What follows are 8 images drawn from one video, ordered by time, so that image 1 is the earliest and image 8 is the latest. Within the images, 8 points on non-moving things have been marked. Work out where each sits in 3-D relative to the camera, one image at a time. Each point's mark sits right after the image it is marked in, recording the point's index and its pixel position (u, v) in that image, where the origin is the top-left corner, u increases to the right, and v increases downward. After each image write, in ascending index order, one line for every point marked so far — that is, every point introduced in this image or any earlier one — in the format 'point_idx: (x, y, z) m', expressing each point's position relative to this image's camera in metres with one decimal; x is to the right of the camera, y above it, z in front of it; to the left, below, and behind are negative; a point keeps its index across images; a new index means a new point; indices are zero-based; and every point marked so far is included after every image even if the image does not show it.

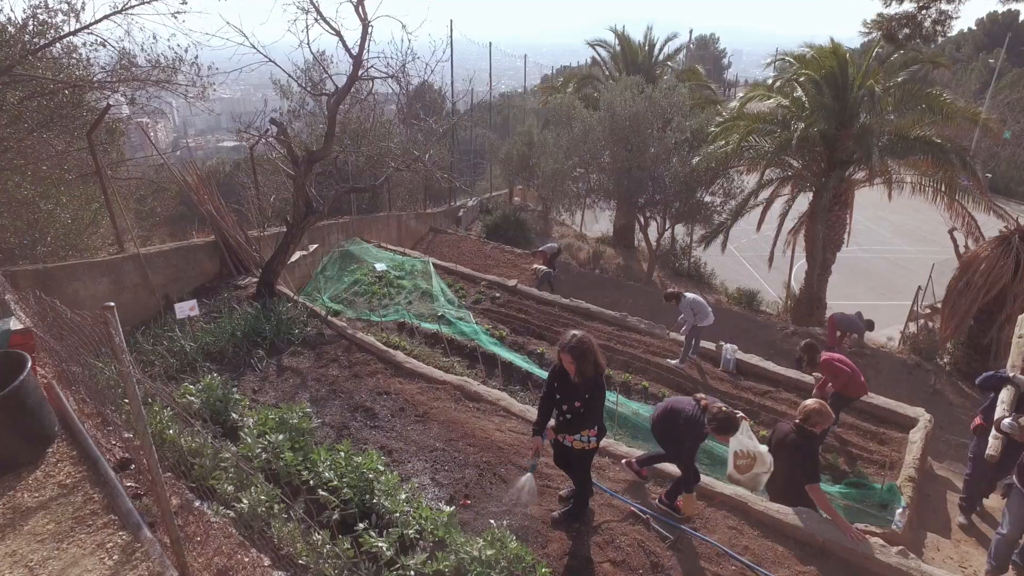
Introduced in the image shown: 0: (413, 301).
0: (-1.5, -0.2, +10.1) m
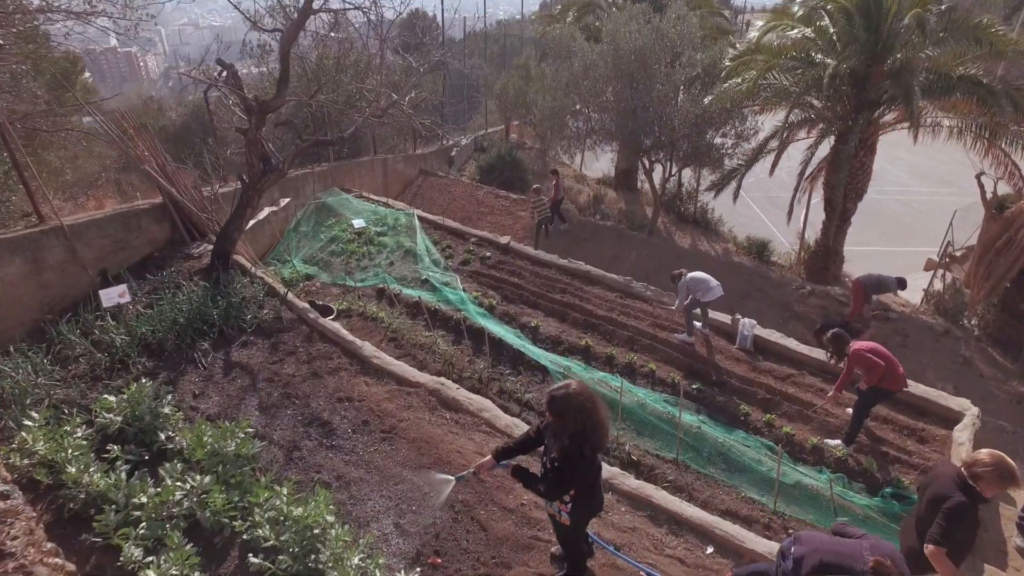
0: (-1.6, +0.4, +9.2) m
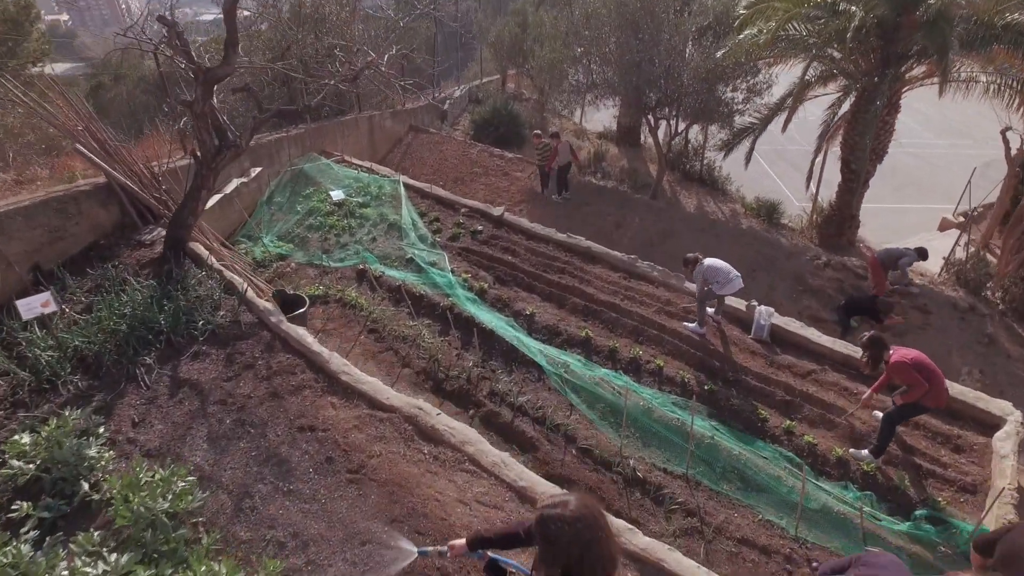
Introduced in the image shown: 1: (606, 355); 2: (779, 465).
0: (-1.7, +0.6, +8.4) m
1: (+0.9, -0.6, +6.3) m
2: (+2.0, -1.4, +5.1) m
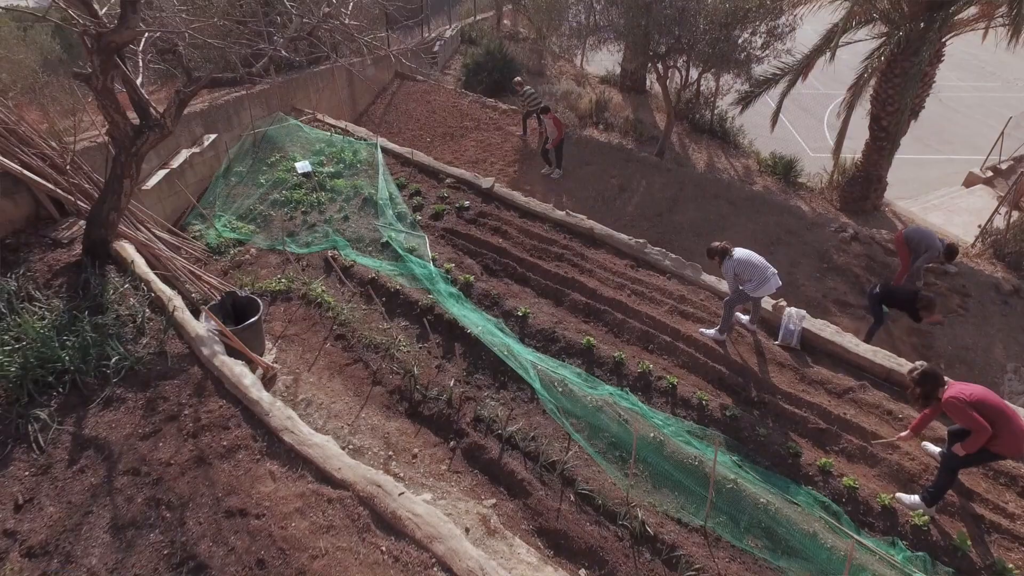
0: (-1.8, +0.8, +7.4) m
1: (+0.8, -0.7, +5.5) m
2: (+2.0, -1.5, +4.3) m
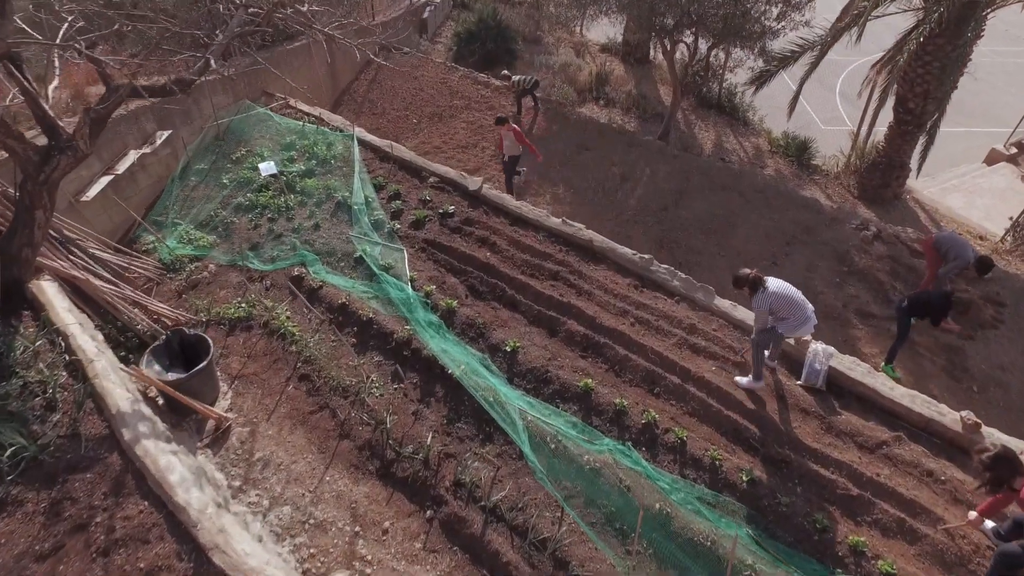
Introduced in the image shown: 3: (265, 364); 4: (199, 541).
0: (-1.9, +0.6, +6.6) m
1: (+0.7, -0.9, +4.8) m
2: (+1.9, -1.8, +3.7) m
3: (-1.9, -0.6, +5.3) m
4: (-1.4, -1.1, +3.1) m
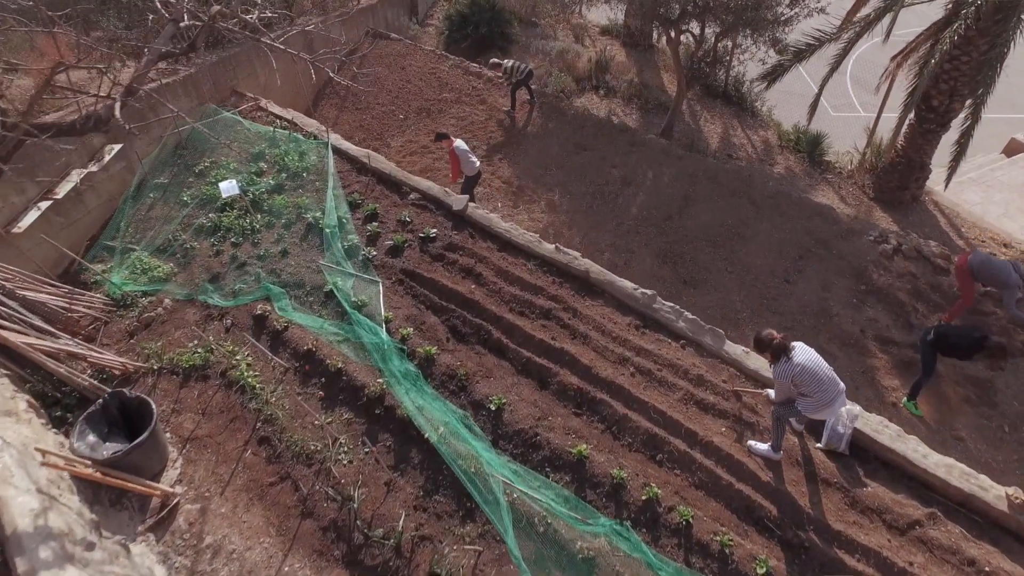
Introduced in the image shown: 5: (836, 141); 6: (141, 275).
0: (-2.0, +0.4, +6.0) m
1: (+0.6, -1.3, +4.3) m
2: (+1.8, -2.2, +3.2) m
3: (-2.0, -0.9, +4.7) m
4: (-1.5, -1.6, +2.5) m
5: (+5.8, +2.6, +11.9) m
6: (-3.2, +0.1, +5.7) m
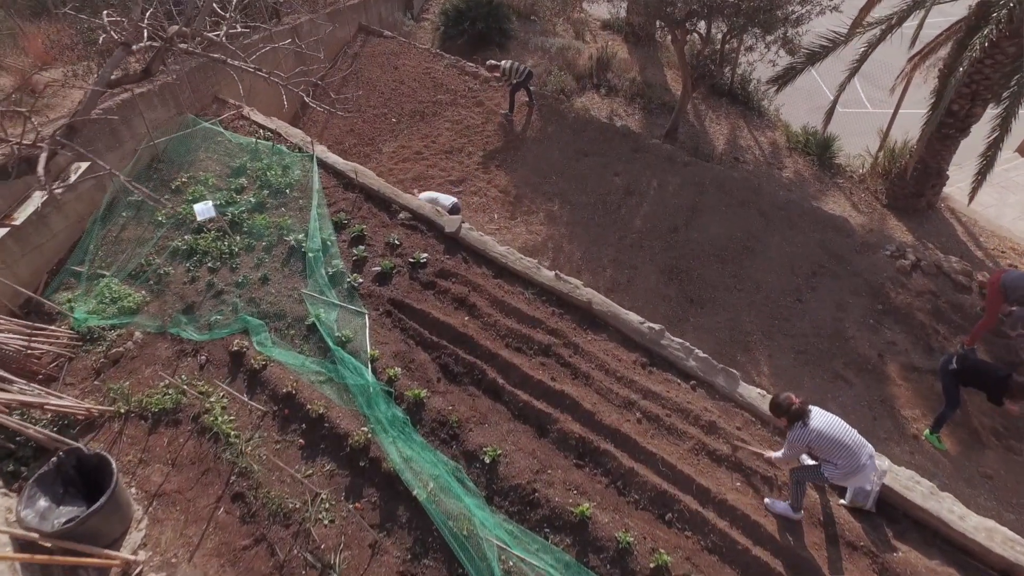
0: (-2.0, +0.1, +5.6) m
1: (+0.6, -1.6, +3.9) m
2: (+1.7, -2.5, +2.9) m
3: (-2.1, -1.2, +4.3) m
4: (-1.5, -1.9, +2.1) m
5: (+5.7, +2.5, +11.5) m
6: (-3.2, -0.1, +5.3) m
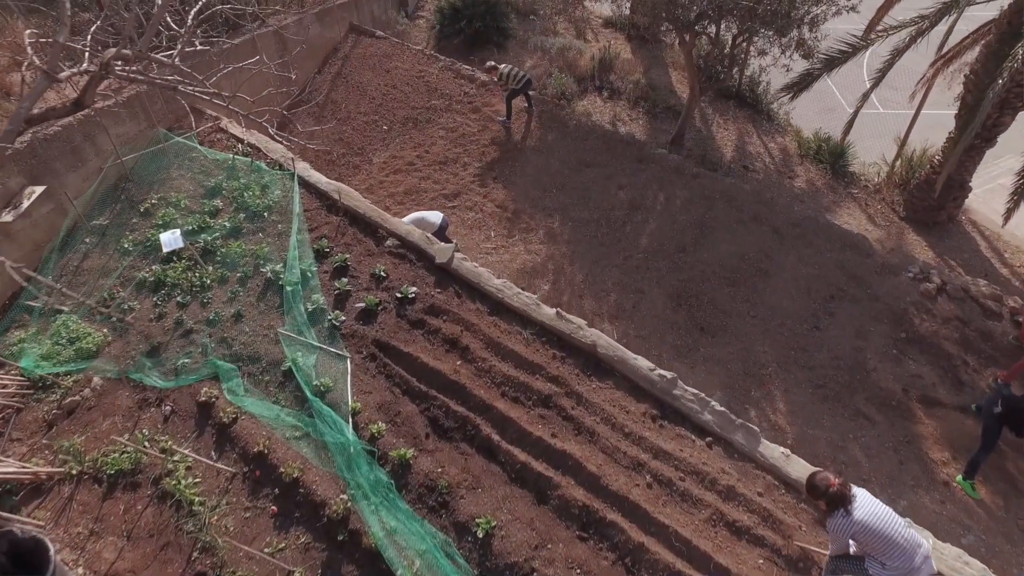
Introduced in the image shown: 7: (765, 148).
0: (-2.1, -0.2, +5.1) m
1: (+0.6, -1.9, +3.4) m
2: (+1.7, -2.8, +2.4) m
3: (-2.1, -1.5, +3.8) m
4: (-1.6, -2.2, +1.7) m
5: (+5.7, +2.3, +11.0) m
6: (-3.2, -0.4, +4.8) m
7: (+4.0, +2.2, +10.5) m
